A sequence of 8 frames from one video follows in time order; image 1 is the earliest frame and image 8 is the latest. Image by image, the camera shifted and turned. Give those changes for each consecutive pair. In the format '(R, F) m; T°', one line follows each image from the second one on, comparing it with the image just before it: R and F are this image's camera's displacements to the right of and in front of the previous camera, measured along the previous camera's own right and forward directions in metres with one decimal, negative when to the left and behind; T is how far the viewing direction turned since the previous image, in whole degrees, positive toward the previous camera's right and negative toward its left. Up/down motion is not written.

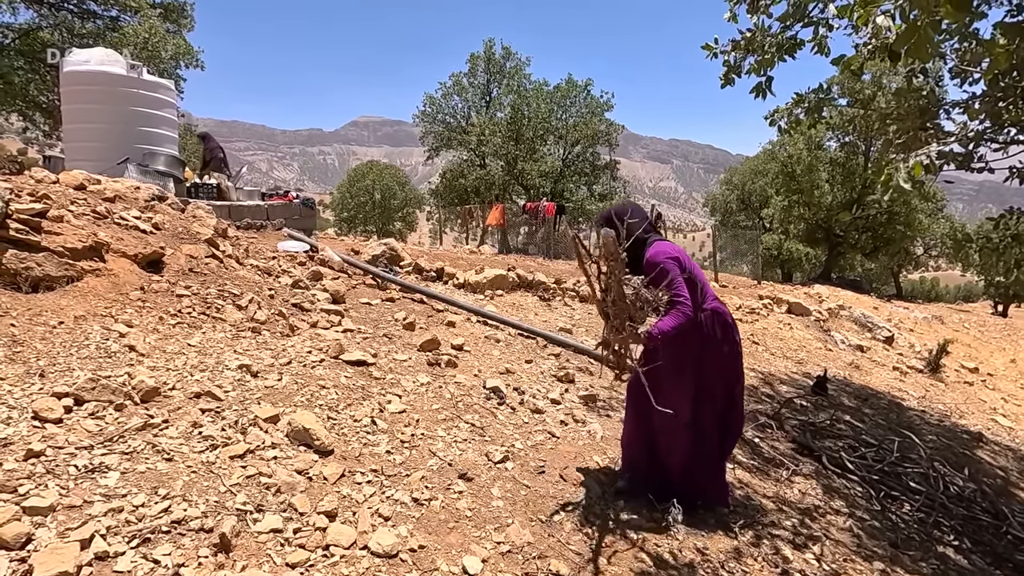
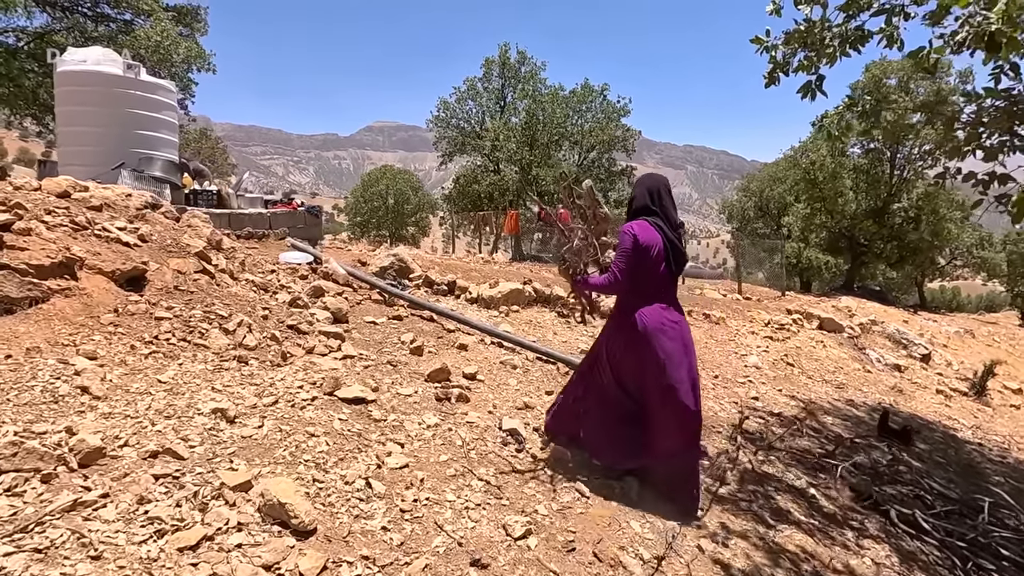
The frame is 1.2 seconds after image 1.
(-0.1, +0.5) m; -1°
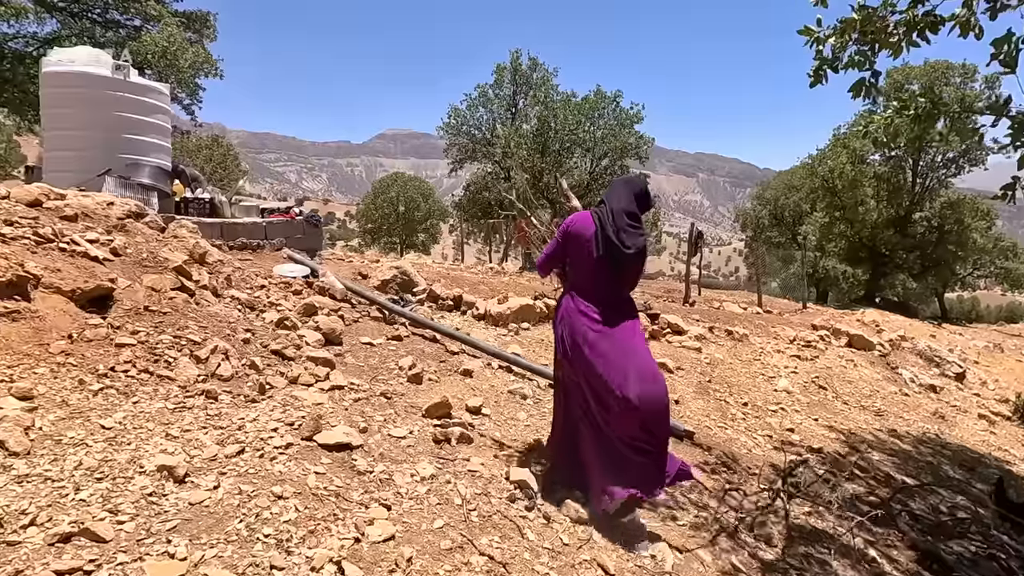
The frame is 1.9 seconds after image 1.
(0.0, +0.5) m; -1°
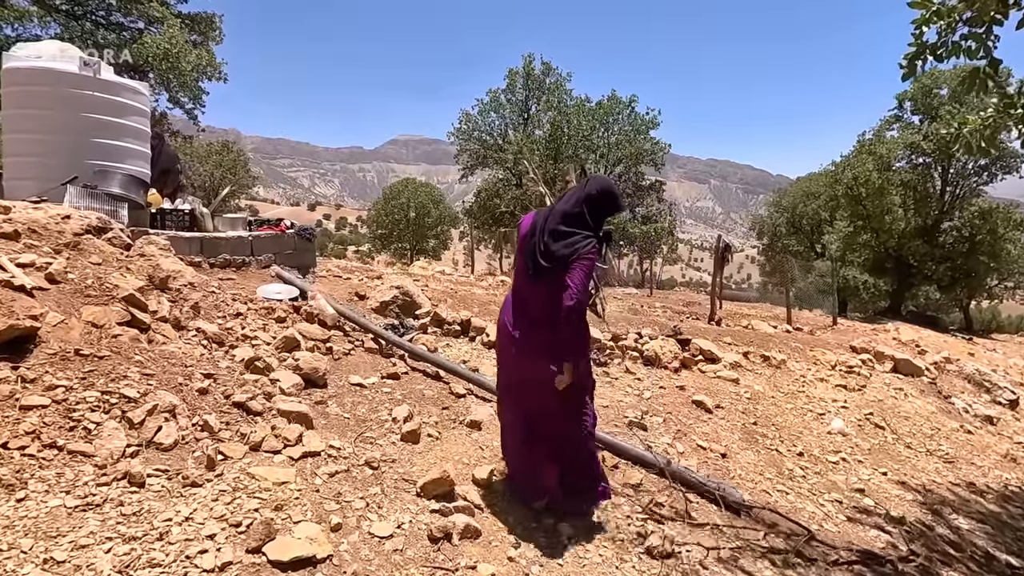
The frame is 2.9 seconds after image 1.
(-0.1, +0.8) m; -1°
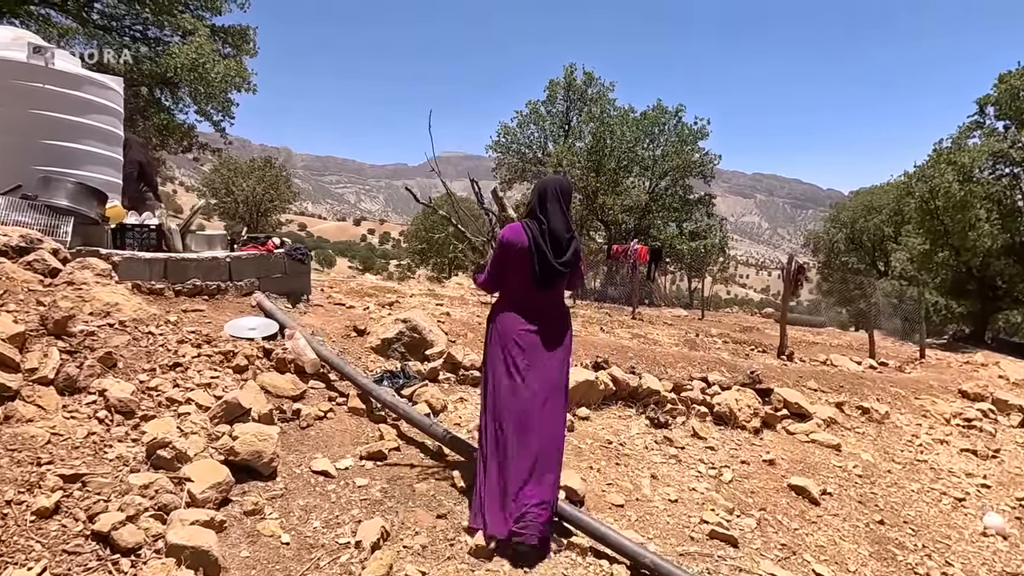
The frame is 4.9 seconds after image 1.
(0.0, +1.3) m; -4°
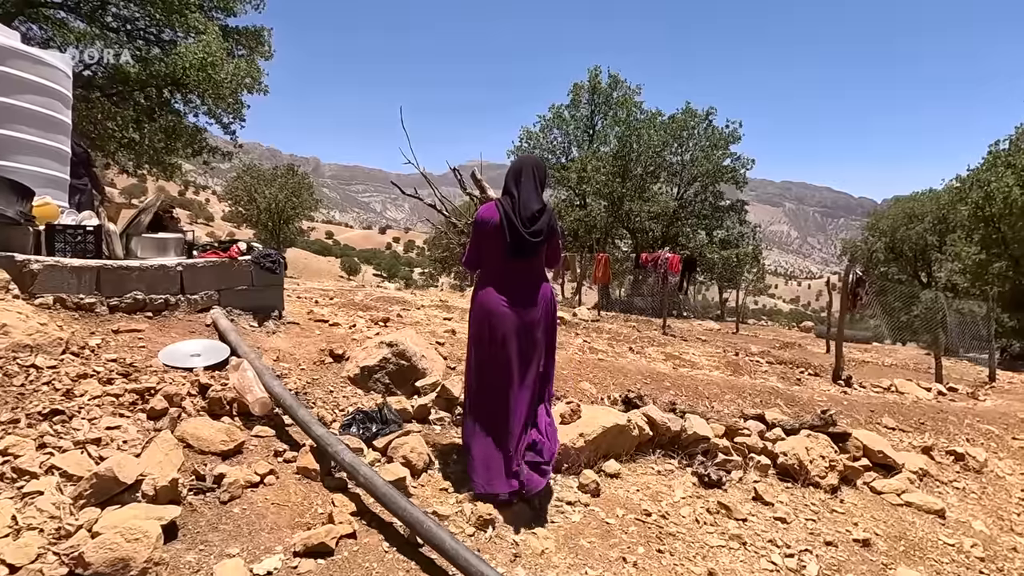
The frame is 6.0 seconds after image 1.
(+0.1, +1.0) m; -3°
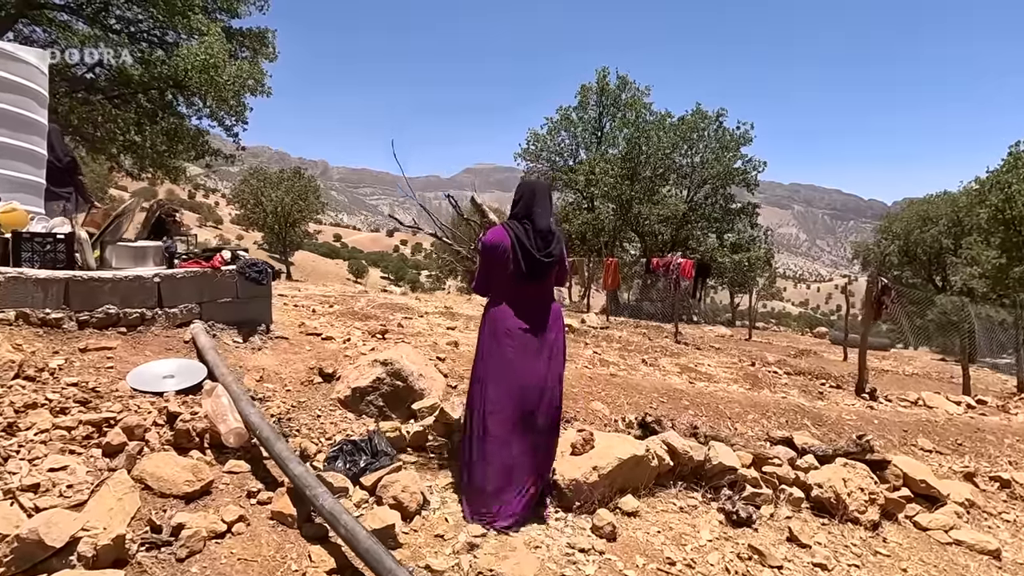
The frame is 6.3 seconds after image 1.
(0.0, +0.4) m; -1°
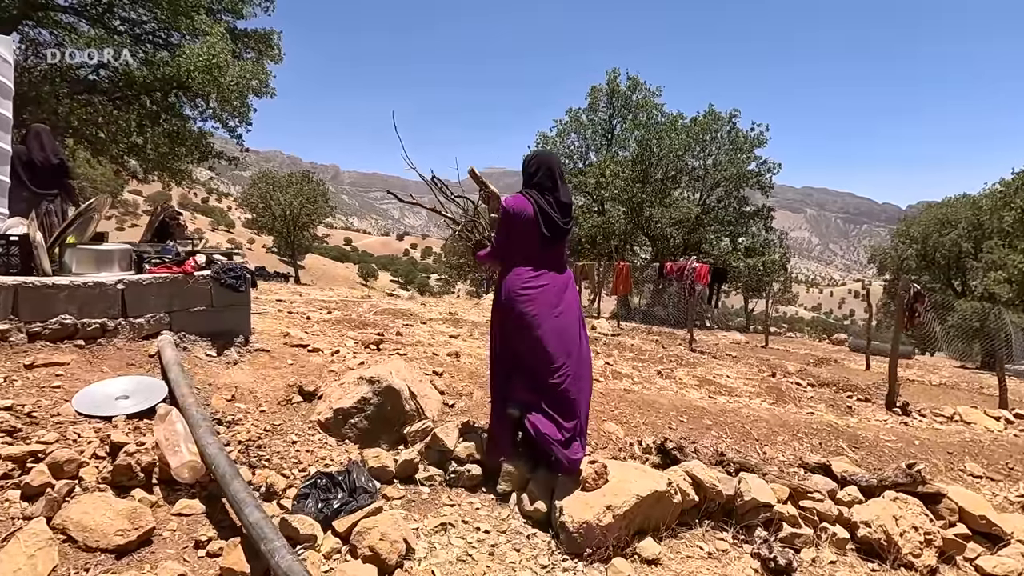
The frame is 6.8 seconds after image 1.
(0.0, +0.4) m; -1°
